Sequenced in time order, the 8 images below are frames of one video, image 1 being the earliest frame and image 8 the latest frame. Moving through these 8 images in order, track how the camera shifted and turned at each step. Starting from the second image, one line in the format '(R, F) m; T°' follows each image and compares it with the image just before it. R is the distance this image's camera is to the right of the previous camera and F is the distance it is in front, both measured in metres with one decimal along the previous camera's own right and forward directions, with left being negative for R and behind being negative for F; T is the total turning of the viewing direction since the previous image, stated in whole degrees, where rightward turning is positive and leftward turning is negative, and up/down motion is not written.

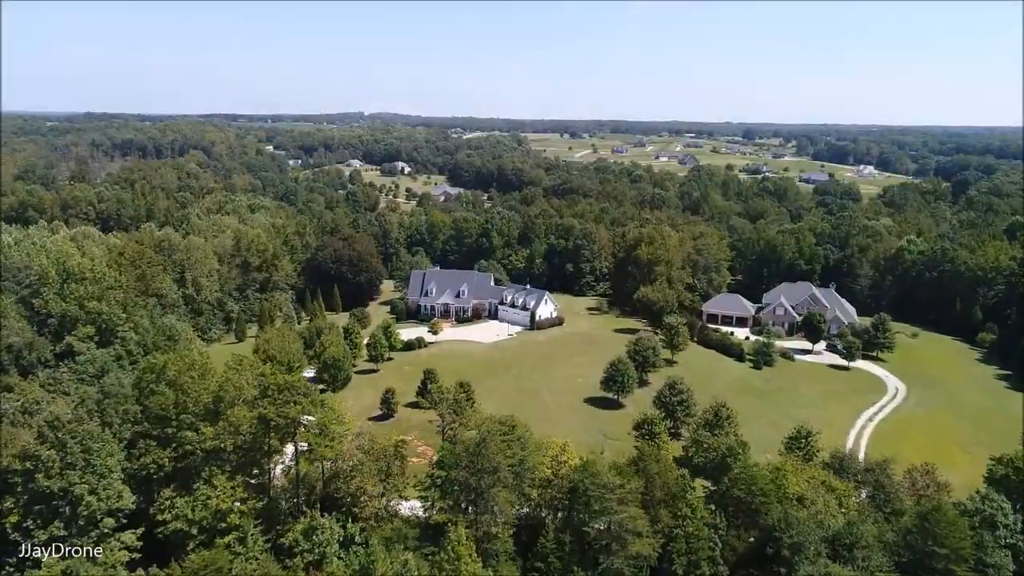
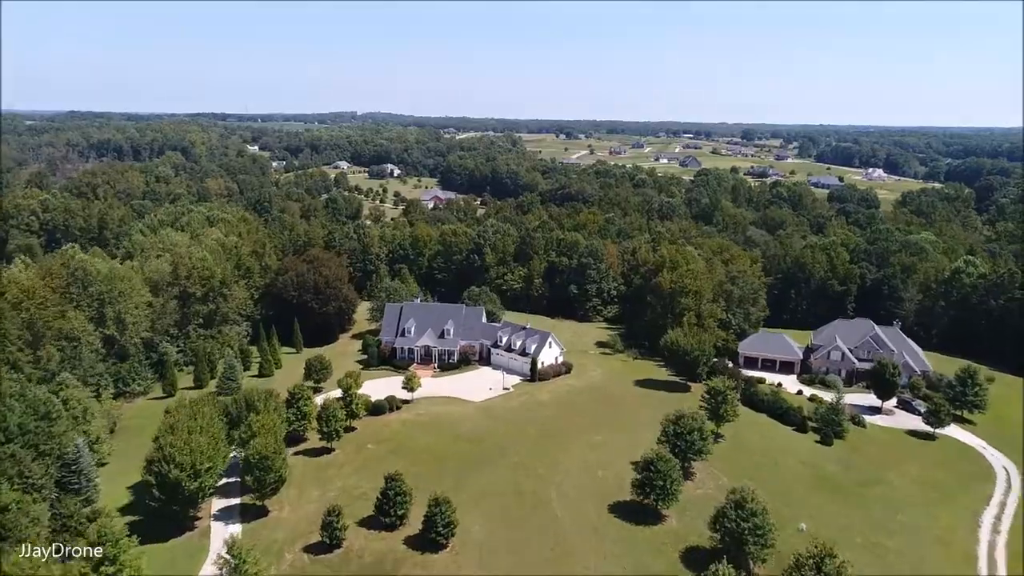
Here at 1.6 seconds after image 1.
(-0.1, +12.7) m; 0°
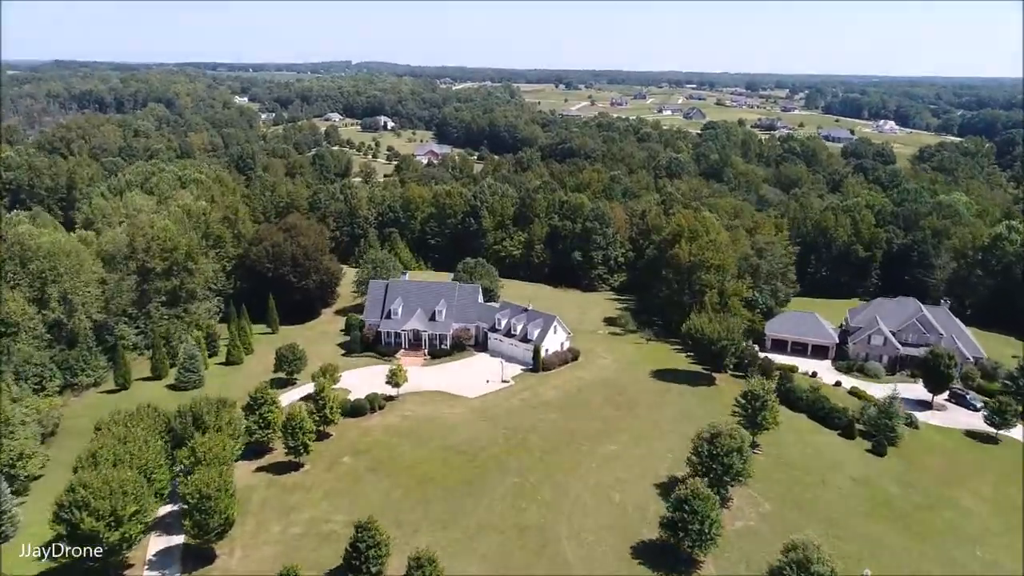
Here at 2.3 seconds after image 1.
(-0.1, +6.8) m; 0°
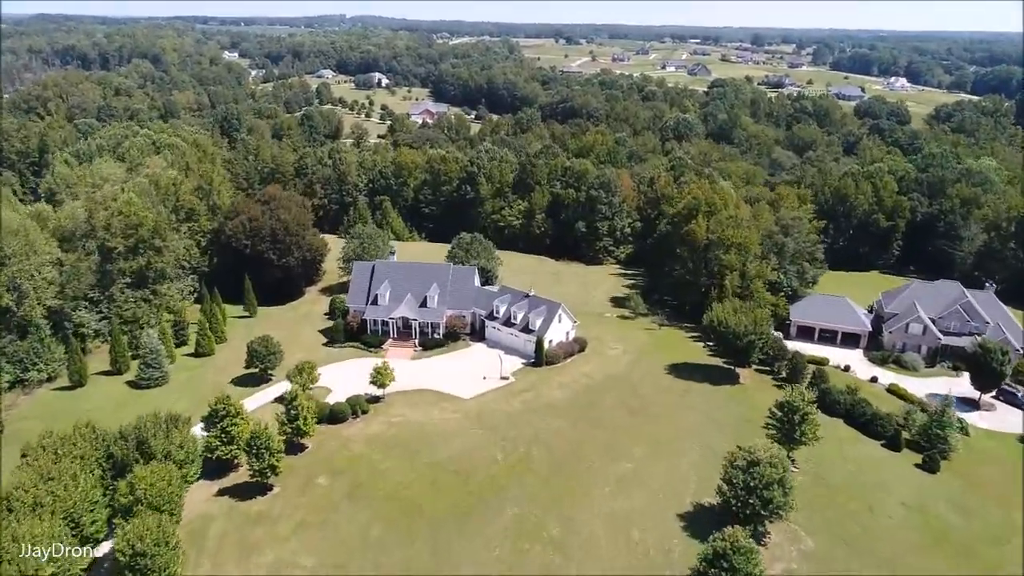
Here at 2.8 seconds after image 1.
(-0.1, +5.1) m; 0°
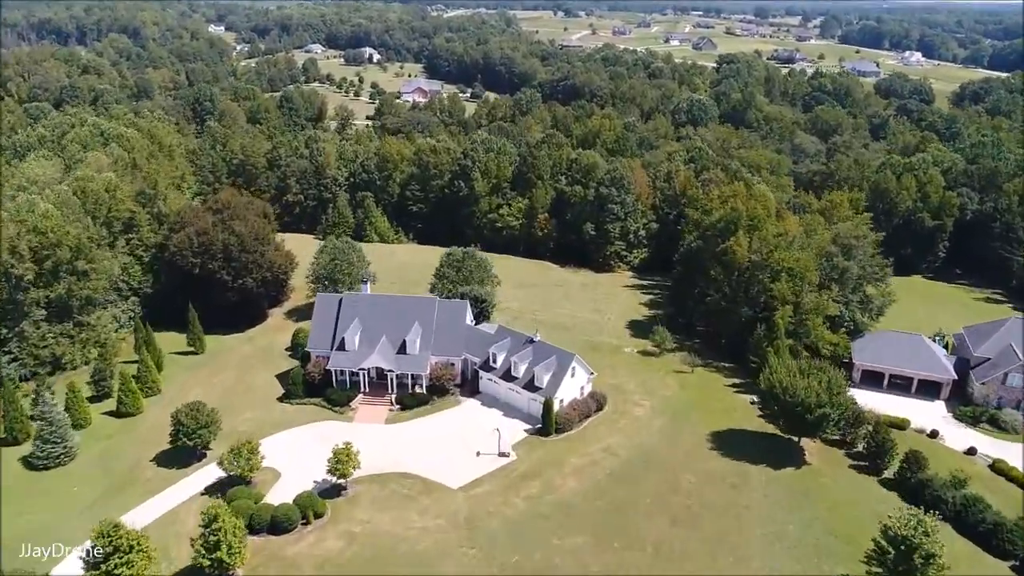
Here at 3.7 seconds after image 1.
(-0.1, +9.2) m; 0°
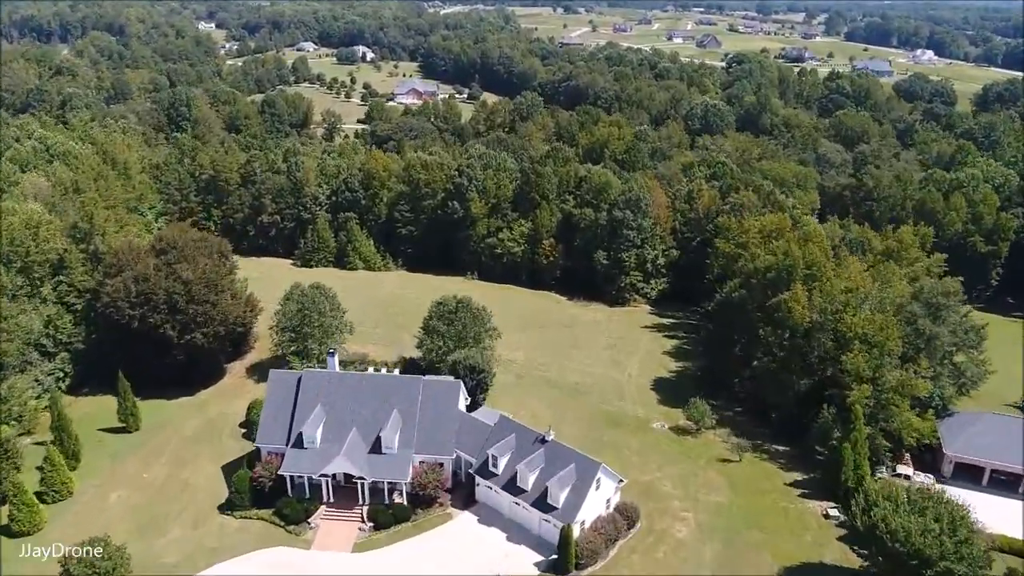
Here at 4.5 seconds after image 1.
(-0.3, +8.1) m; 0°
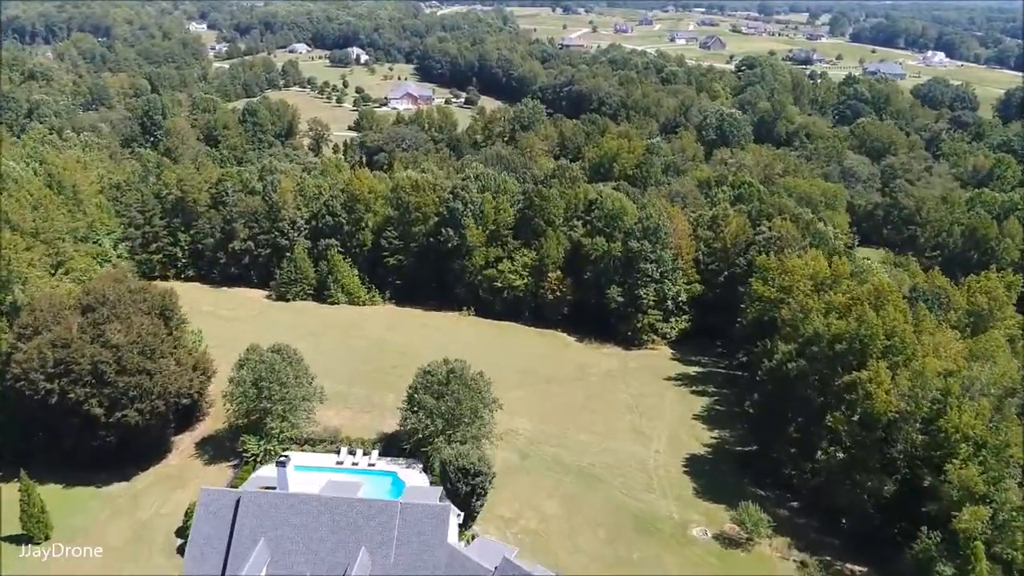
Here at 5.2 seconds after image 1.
(-0.2, +7.3) m; 0°
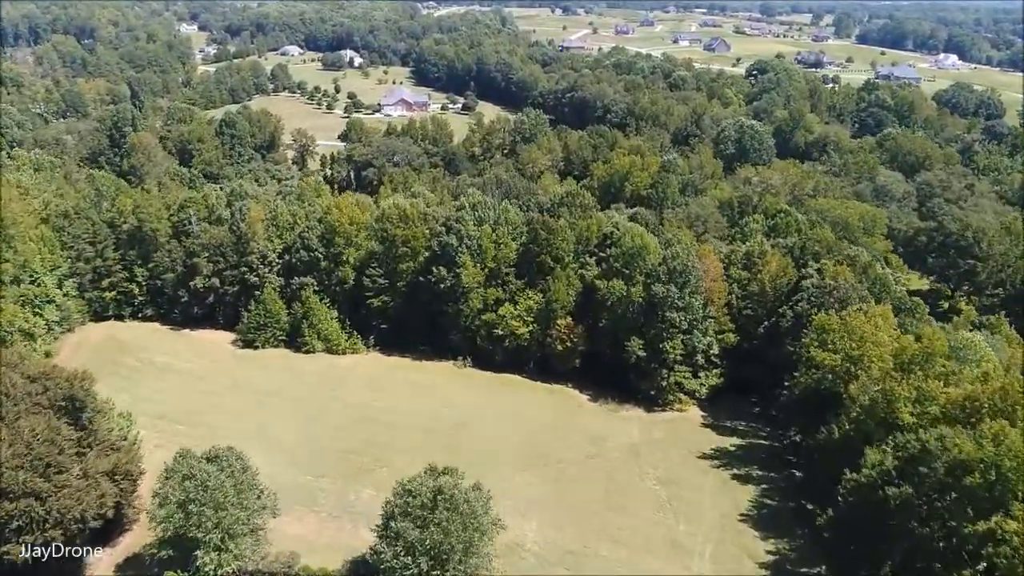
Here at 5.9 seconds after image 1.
(-0.3, +7.7) m; 0°
